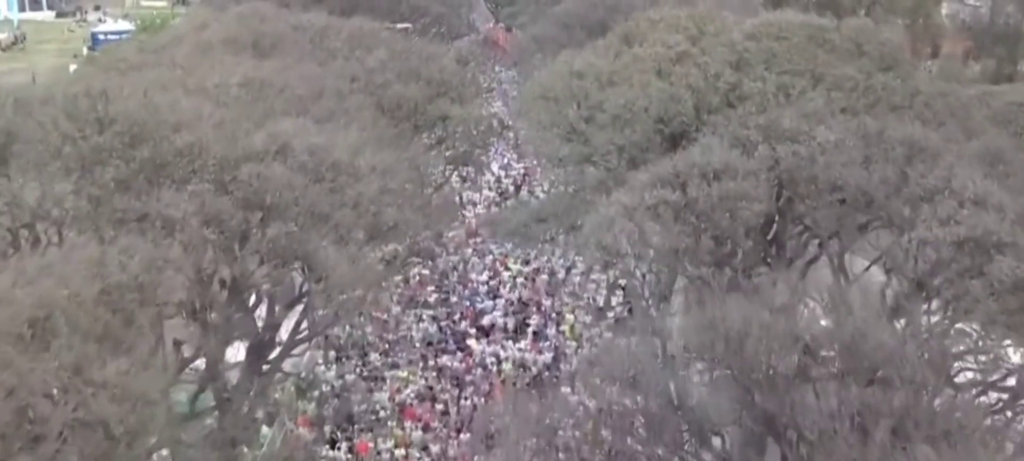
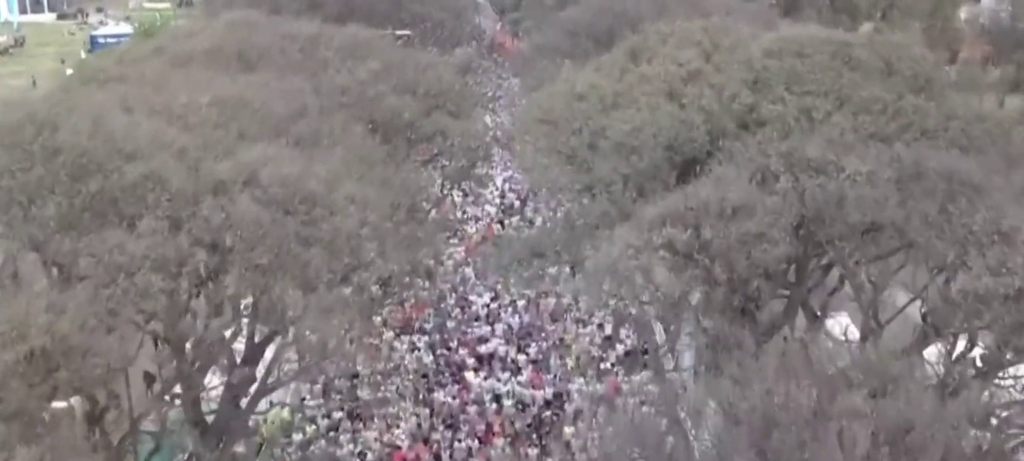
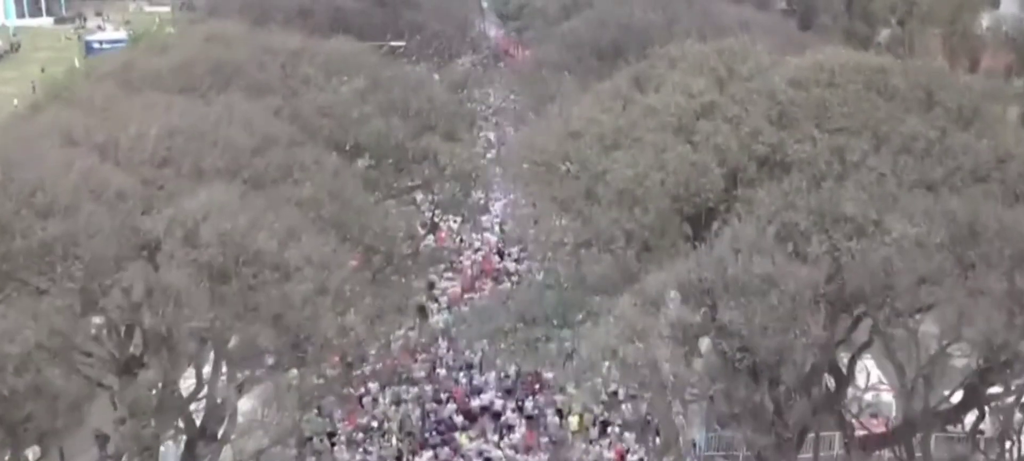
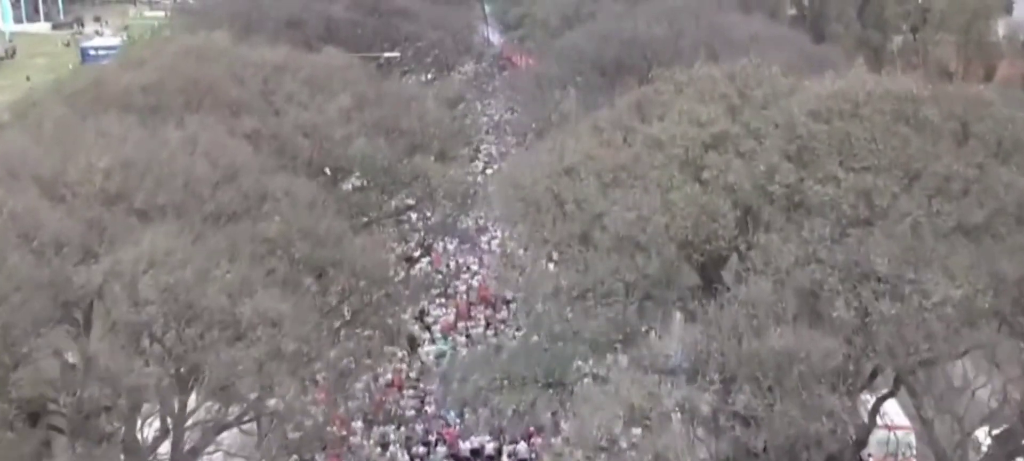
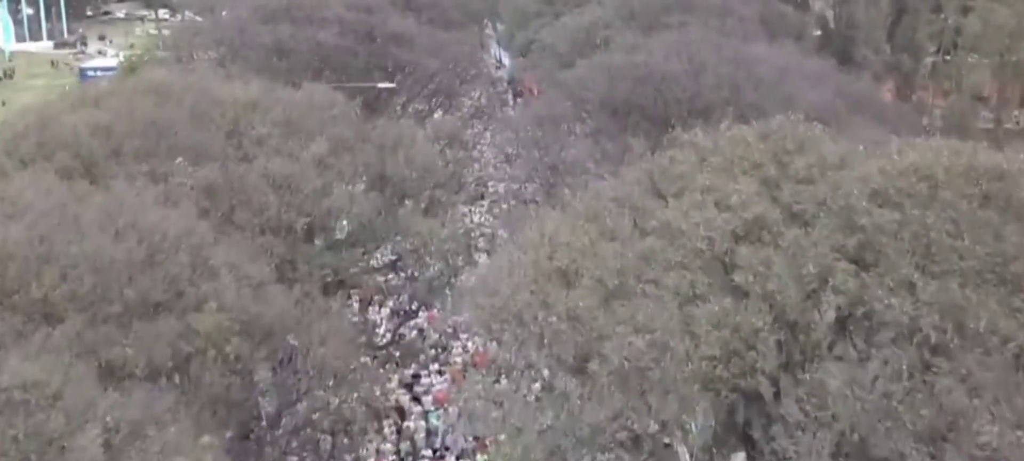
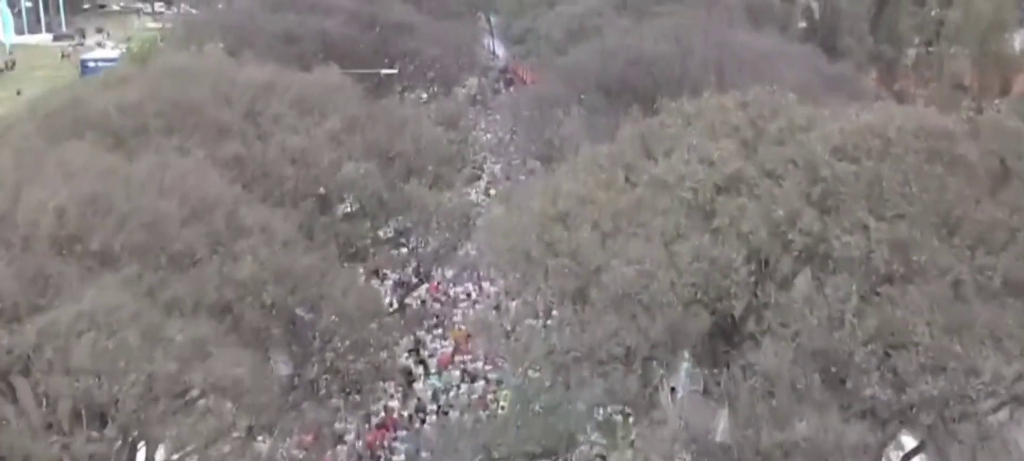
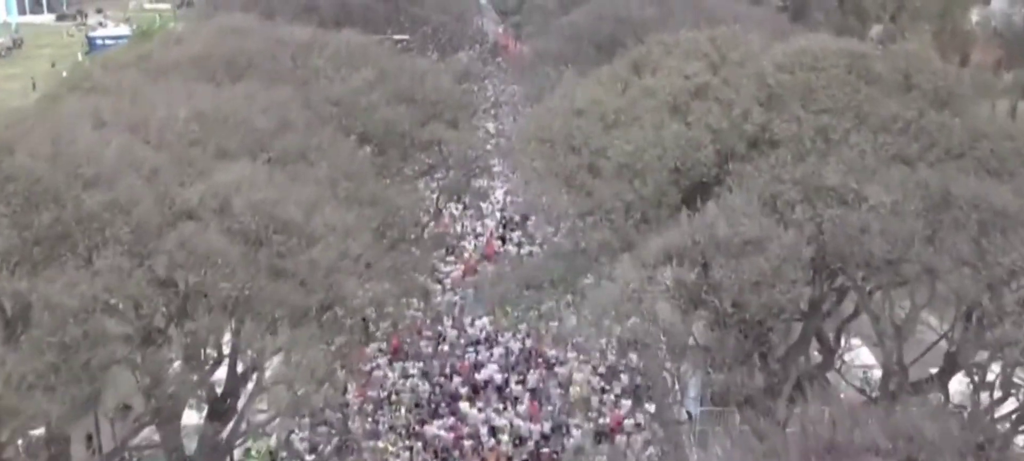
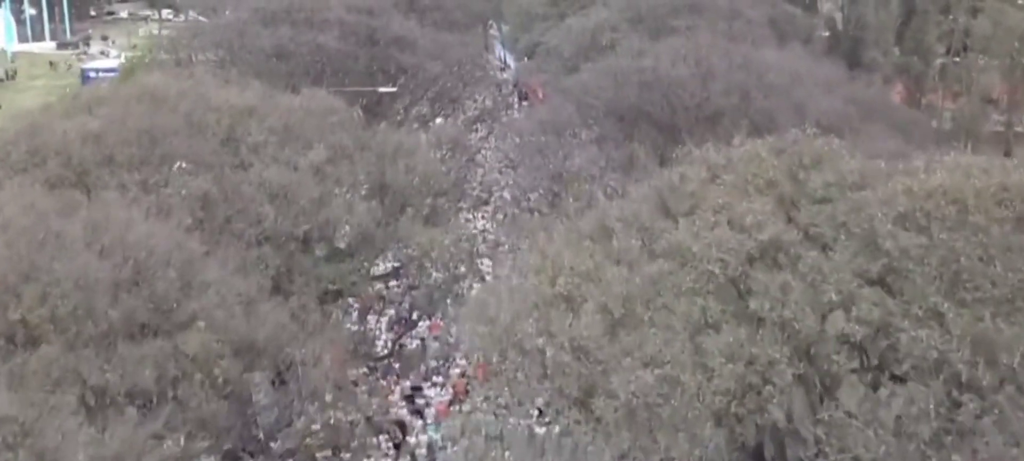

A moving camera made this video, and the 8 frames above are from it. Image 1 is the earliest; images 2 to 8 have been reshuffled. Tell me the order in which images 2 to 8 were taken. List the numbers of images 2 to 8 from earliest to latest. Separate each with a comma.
2, 7, 3, 4, 6, 5, 8
